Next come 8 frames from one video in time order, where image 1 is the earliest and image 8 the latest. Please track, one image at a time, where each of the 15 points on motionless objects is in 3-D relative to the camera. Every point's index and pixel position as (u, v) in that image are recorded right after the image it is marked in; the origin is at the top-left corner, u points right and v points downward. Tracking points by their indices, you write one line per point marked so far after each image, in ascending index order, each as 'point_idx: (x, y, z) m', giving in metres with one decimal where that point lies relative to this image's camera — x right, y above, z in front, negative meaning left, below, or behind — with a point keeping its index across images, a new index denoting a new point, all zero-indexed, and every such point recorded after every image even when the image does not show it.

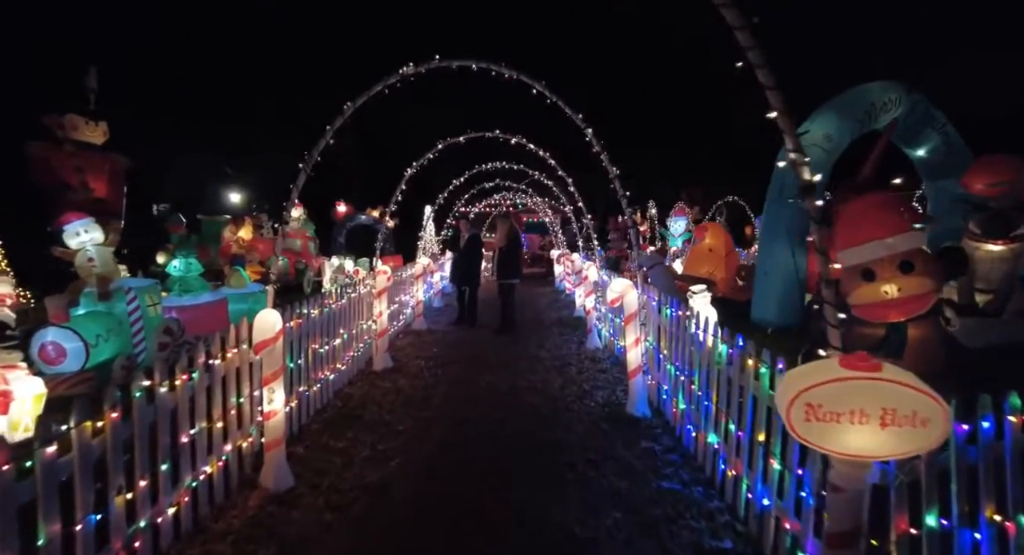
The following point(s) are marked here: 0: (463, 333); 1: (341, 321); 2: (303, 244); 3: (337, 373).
0: (-1.0, -1.2, +9.5) m
1: (-2.5, -0.6, +6.5) m
2: (-8.4, +1.4, +18.3) m
3: (-2.4, -1.3, +6.3) m
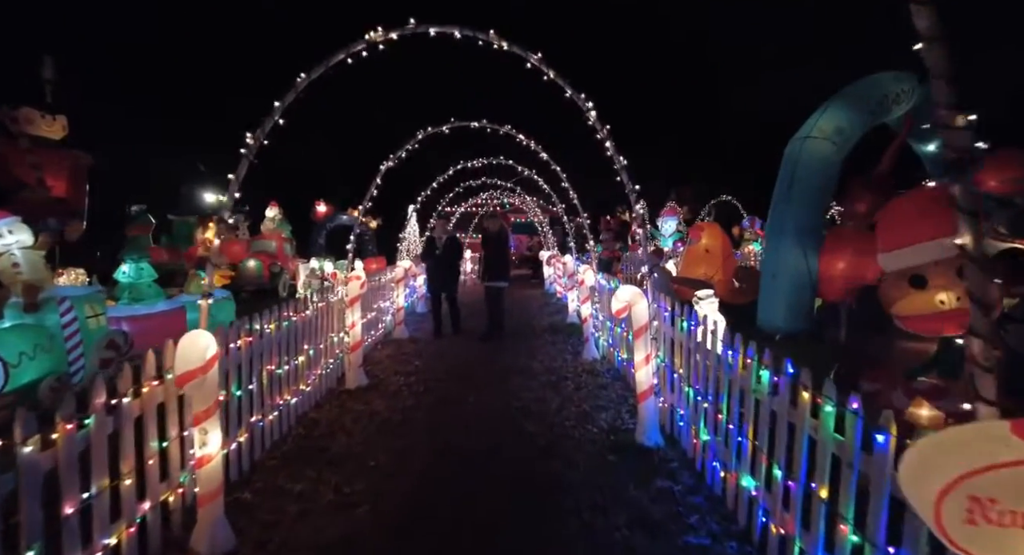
0: (-1.2, -1.3, +8.8) m
1: (-2.6, -0.7, +5.7) m
2: (-8.9, +1.2, +17.3) m
3: (-2.5, -1.4, +5.5) m
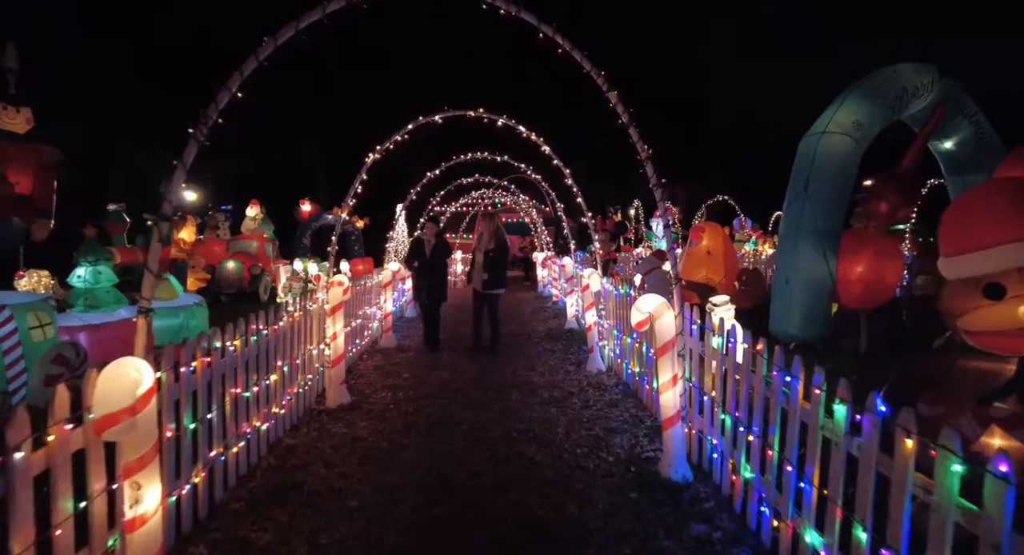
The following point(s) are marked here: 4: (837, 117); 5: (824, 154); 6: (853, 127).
0: (-1.3, -1.4, +8.1) m
1: (-2.6, -0.8, +5.0) m
2: (-9.2, +1.1, +16.4) m
3: (-2.5, -1.5, +4.8) m
4: (+5.6, +2.8, +7.8) m
5: (+5.3, +2.1, +7.7) m
6: (+5.8, +2.5, +7.7) m
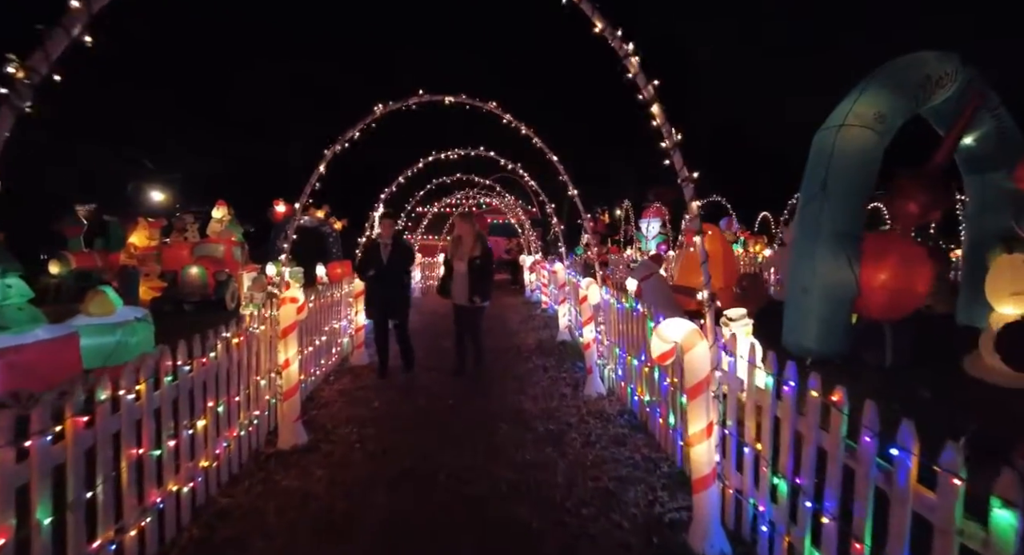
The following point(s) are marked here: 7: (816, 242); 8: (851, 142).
0: (-1.5, -1.5, +7.2) m
1: (-2.7, -1.0, +4.0) m
2: (-9.6, +0.9, +15.3) m
3: (-2.6, -1.7, +3.8) m
4: (+5.4, +2.7, +7.1) m
5: (+5.1, +2.0, +7.0) m
6: (+5.5, +2.4, +6.9) m
7: (+4.7, +0.6, +7.1) m
8: (+5.2, +2.1, +6.9) m
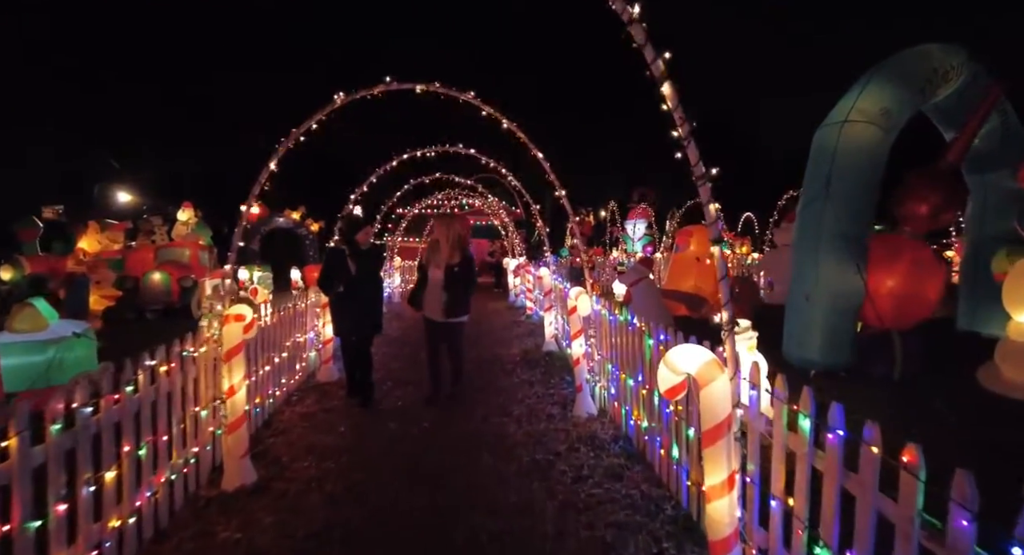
0: (-1.7, -1.7, +6.5) m
1: (-2.8, -1.1, +3.4) m
2: (-10.1, +0.7, +14.4) m
3: (-2.7, -1.8, +3.1) m
4: (+5.1, +2.6, +6.6) m
5: (+4.8, +1.9, +6.6) m
6: (+5.3, +2.3, +6.5) m
7: (+4.5, +0.5, +6.6) m
8: (+4.9, +2.0, +6.5) m
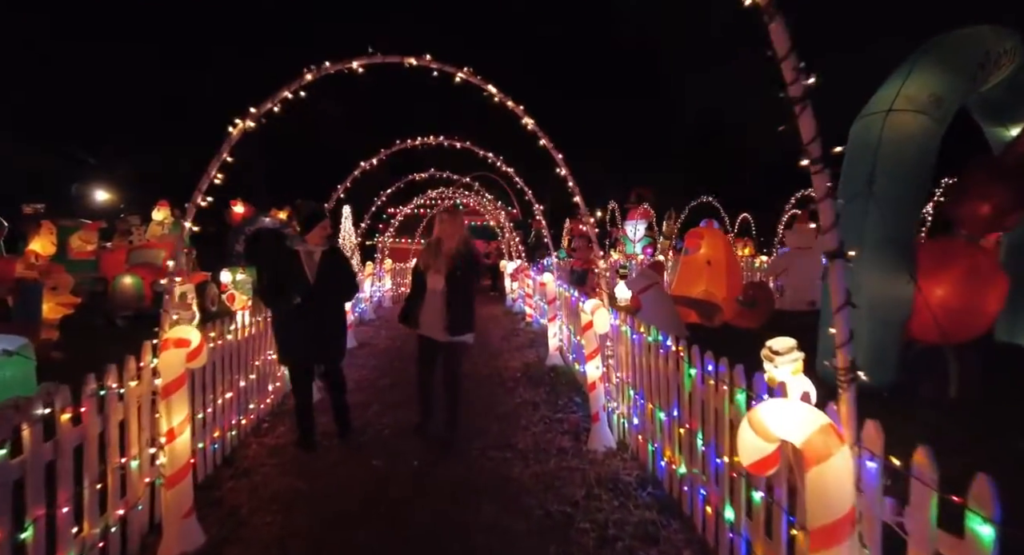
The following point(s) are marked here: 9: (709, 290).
0: (-1.7, -1.8, +5.7) m
1: (-2.7, -1.2, +2.5) m
2: (-10.2, +0.6, +13.4) m
3: (-2.7, -1.9, +2.3) m
4: (+5.1, +2.5, +5.9) m
5: (+4.9, +1.8, +5.8) m
6: (+5.3, +2.2, +5.8) m
7: (+4.5, +0.4, +5.9) m
8: (+5.0, +1.9, +5.8) m
9: (+4.6, -0.3, +10.6) m
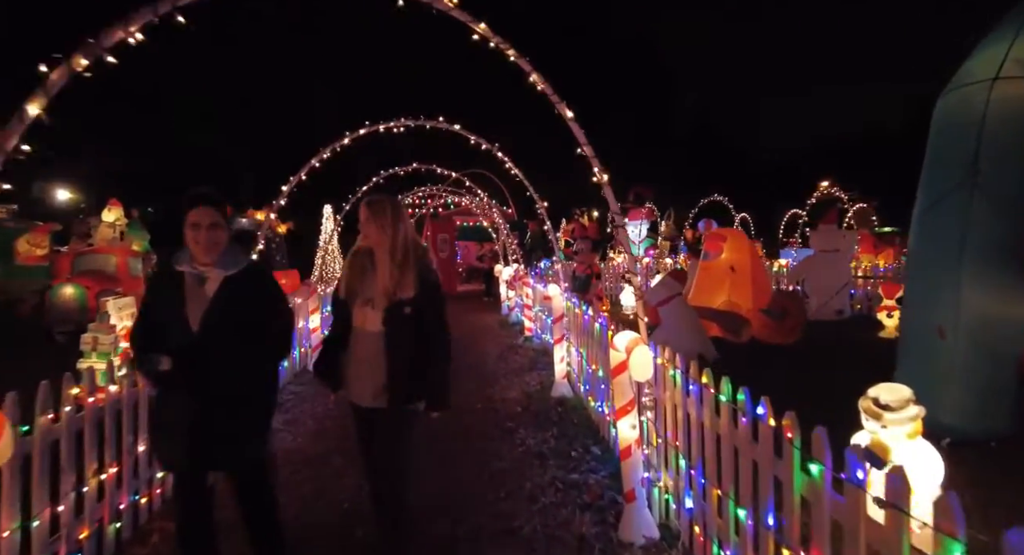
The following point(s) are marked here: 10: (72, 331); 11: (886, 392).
0: (-1.7, -2.0, +4.3) m
1: (-2.7, -1.4, +1.1) m
2: (-10.3, +0.4, +11.9) m
3: (-2.6, -2.1, +0.8) m
4: (+5.1, +2.3, +4.6) m
5: (+4.9, +1.6, +4.5) m
6: (+5.3, +2.1, +4.5) m
7: (+4.5, +0.2, +4.5) m
8: (+5.0, +1.7, +4.5) m
9: (+4.6, -0.5, +9.2) m
10: (-10.9, -1.3, +11.3) m
11: (+2.7, -0.8, +3.2) m
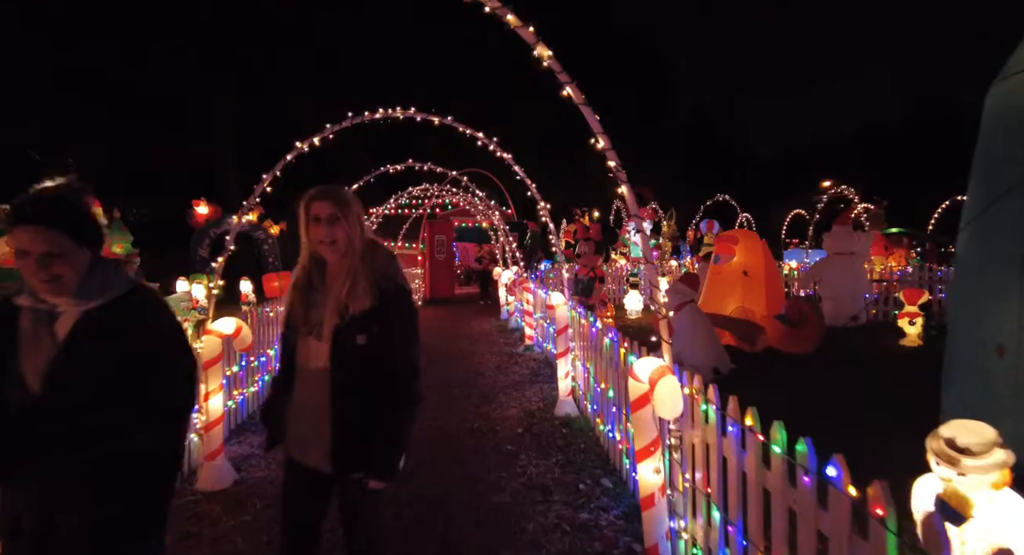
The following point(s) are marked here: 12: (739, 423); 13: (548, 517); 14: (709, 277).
0: (-1.7, -2.1, +3.7) m
1: (-2.7, -1.5, +0.5) m
2: (-10.3, +0.3, +11.3) m
3: (-2.6, -2.2, +0.3) m
4: (+5.1, +2.2, +4.0) m
5: (+4.9, +1.5, +3.9) m
6: (+5.3, +2.0, +3.9) m
7: (+4.5, +0.1, +4.0) m
8: (+5.0, +1.6, +3.9) m
9: (+4.5, -0.6, +8.7) m
10: (-10.9, -1.4, +10.7) m
11: (+2.7, -0.9, +2.6) m
12: (+1.3, -0.8, +2.9) m
13: (+0.3, -2.1, +3.9) m
14: (+4.1, 0.0, +9.2) m
